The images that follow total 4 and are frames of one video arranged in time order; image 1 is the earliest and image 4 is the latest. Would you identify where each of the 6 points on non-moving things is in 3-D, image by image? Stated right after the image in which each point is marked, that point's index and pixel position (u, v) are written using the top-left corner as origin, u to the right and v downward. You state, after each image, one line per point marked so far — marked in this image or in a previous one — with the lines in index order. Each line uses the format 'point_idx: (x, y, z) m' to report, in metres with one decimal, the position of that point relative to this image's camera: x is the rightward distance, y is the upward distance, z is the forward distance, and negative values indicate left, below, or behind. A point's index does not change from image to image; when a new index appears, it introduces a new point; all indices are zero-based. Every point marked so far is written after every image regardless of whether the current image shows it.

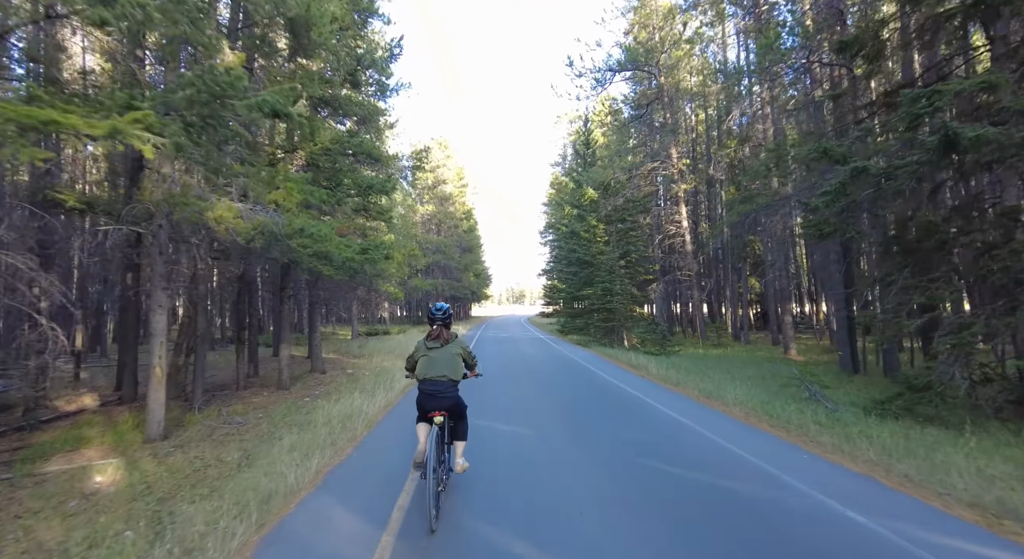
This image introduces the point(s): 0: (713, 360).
0: (+7.1, -2.9, +17.1) m
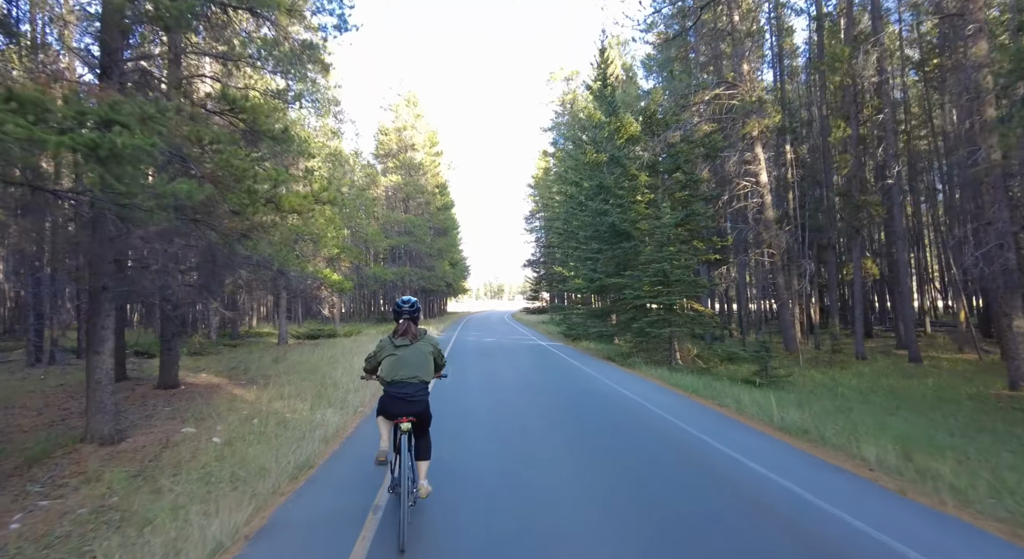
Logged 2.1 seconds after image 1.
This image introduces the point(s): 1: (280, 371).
0: (+7.2, -2.3, +9.1) m
1: (-7.5, -3.0, +15.7) m
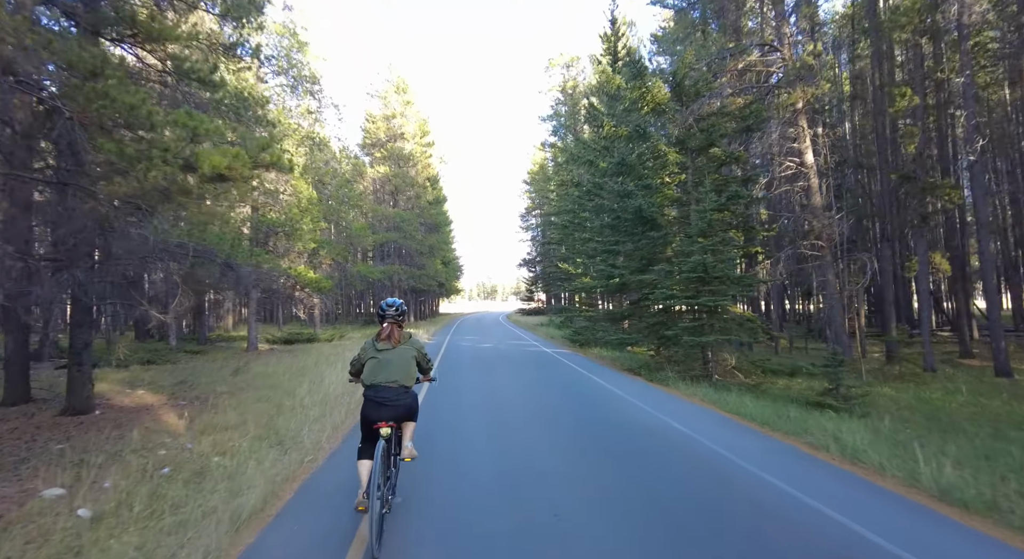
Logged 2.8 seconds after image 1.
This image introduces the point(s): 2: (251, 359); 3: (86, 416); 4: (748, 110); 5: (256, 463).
0: (+7.4, -2.2, +6.6) m
1: (-7.5, -2.9, +13.0) m
2: (-10.4, -3.2, +19.2) m
3: (-8.6, -2.7, +9.7) m
4: (+6.8, +5.0, +14.1) m
5: (-3.5, -2.5, +6.6) m
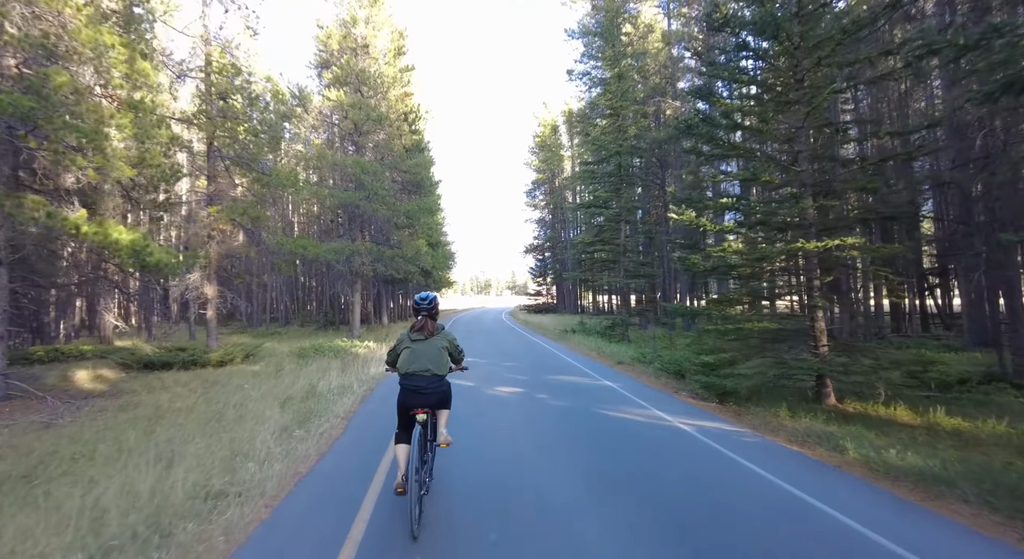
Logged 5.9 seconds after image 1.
0: (+8.7, -1.8, -5.1) m
1: (-6.2, -2.3, +1.0) m
2: (-9.3, -2.5, +7.2) m
3: (-7.3, -2.2, -2.3) m
4: (+8.1, +5.5, +2.3) m
5: (-2.2, -2.0, -5.3) m
